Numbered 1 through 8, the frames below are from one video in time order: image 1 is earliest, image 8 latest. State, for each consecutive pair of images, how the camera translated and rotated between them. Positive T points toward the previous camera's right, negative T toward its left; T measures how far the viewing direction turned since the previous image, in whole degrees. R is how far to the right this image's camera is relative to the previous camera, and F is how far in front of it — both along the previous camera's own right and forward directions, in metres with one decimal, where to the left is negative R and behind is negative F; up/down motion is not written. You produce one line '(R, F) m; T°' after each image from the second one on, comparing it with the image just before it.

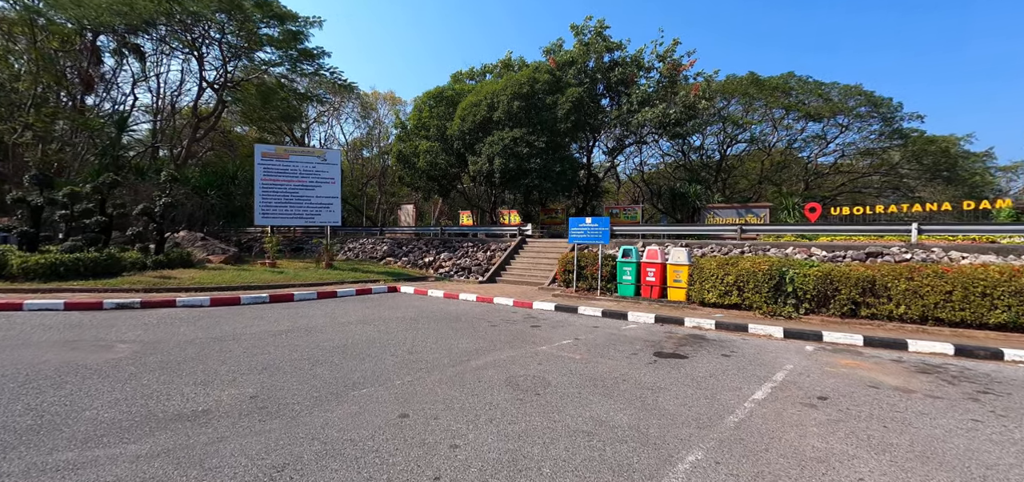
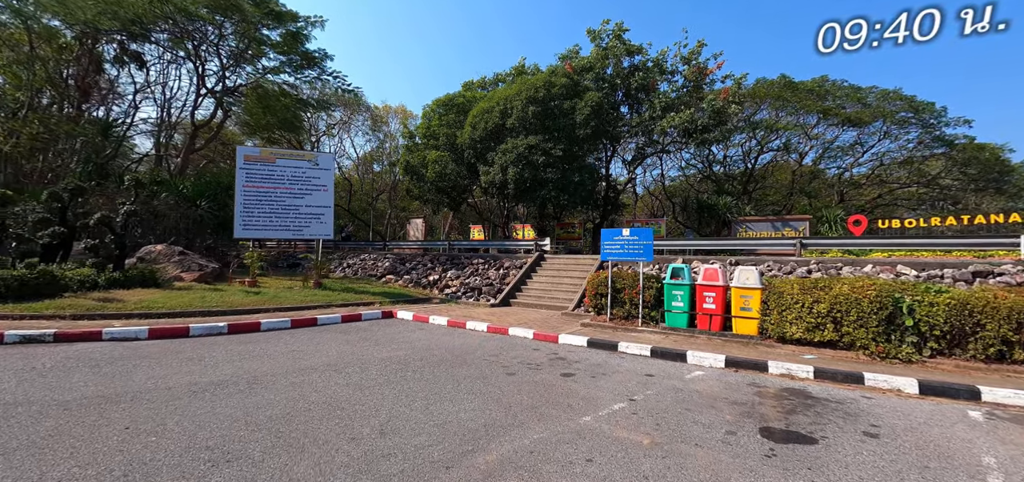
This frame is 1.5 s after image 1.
(-0.2, +2.1) m; -1°
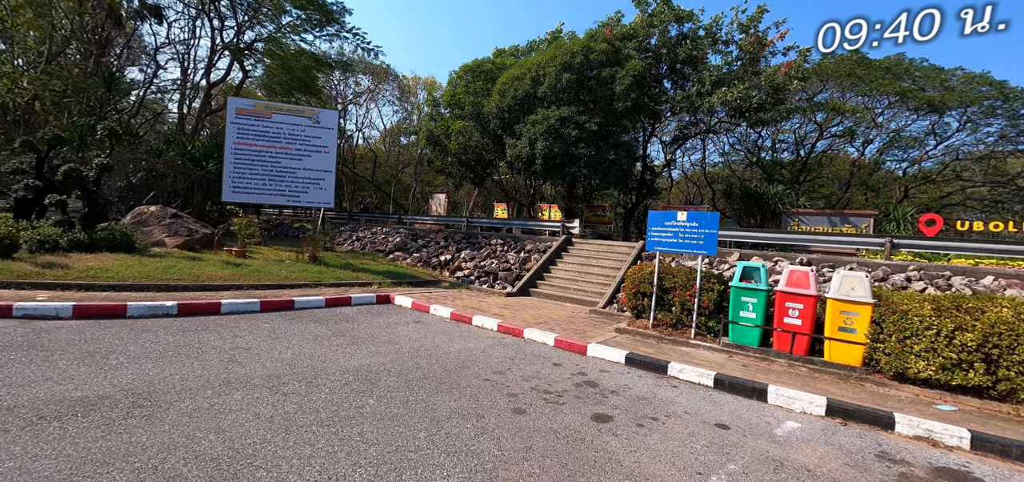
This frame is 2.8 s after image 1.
(+0.1, +1.8) m; -3°
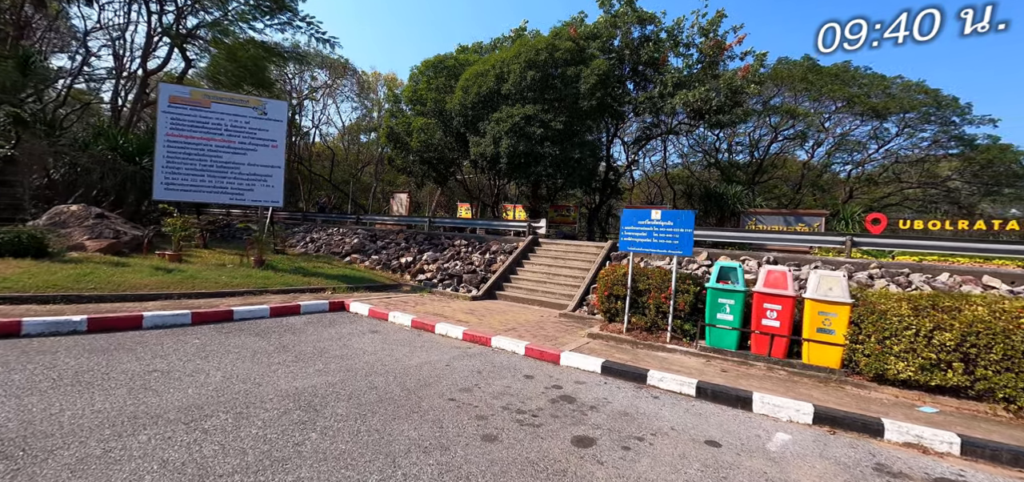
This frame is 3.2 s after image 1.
(0.0, +0.5) m; +5°
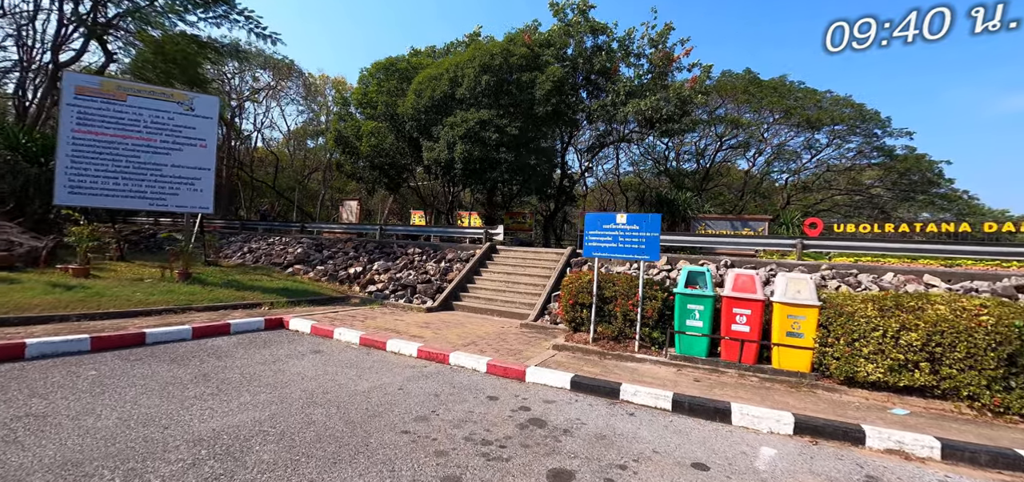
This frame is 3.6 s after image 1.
(-0.1, +0.5) m; +6°
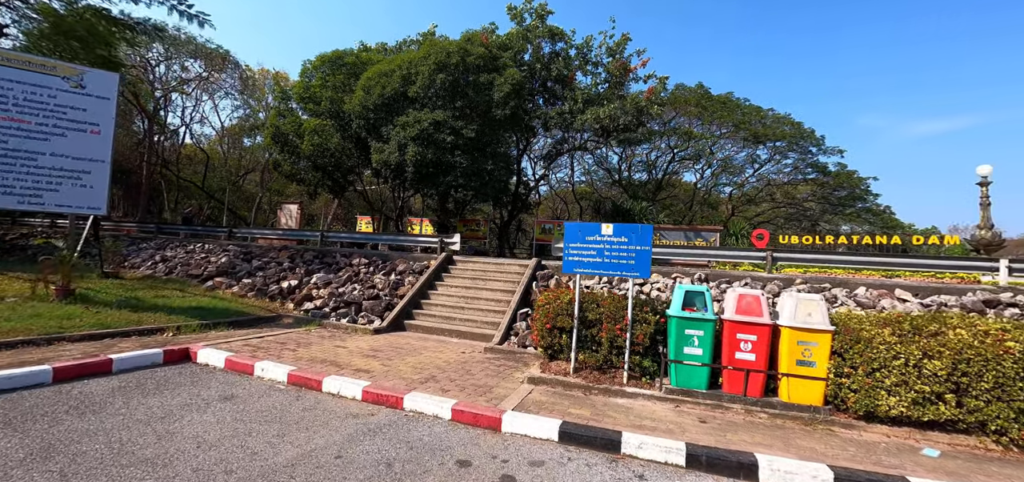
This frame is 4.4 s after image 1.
(-0.2, +1.0) m; +6°
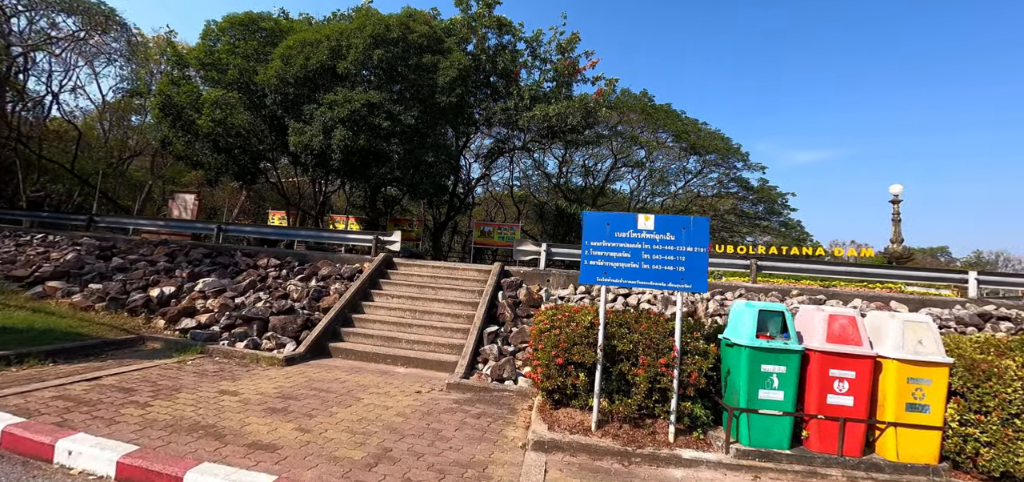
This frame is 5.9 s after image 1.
(-0.6, +1.9) m; +9°
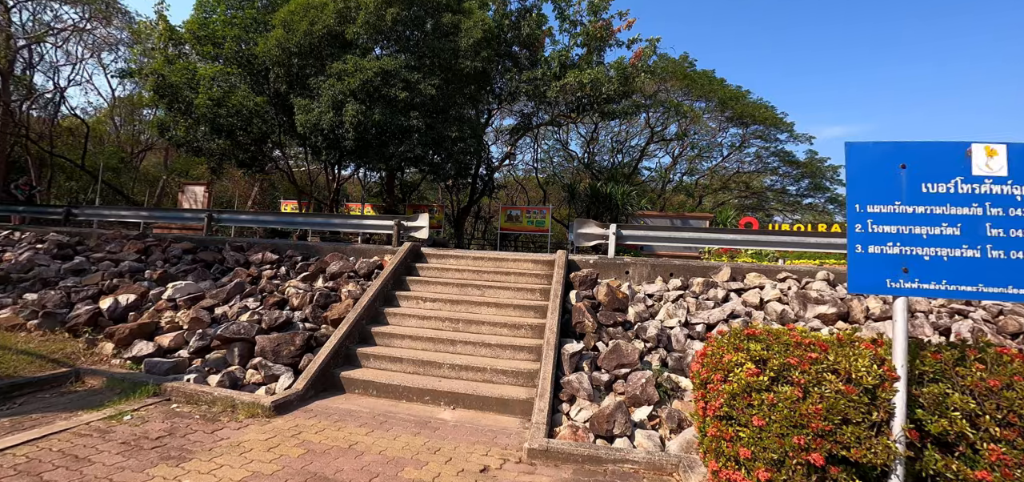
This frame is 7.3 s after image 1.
(-0.7, +2.0) m; -2°
